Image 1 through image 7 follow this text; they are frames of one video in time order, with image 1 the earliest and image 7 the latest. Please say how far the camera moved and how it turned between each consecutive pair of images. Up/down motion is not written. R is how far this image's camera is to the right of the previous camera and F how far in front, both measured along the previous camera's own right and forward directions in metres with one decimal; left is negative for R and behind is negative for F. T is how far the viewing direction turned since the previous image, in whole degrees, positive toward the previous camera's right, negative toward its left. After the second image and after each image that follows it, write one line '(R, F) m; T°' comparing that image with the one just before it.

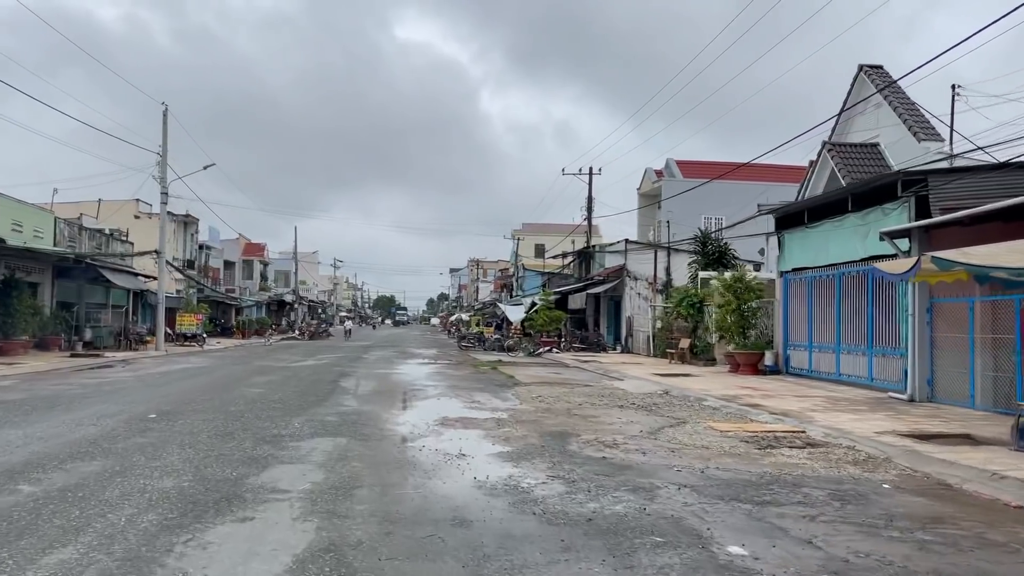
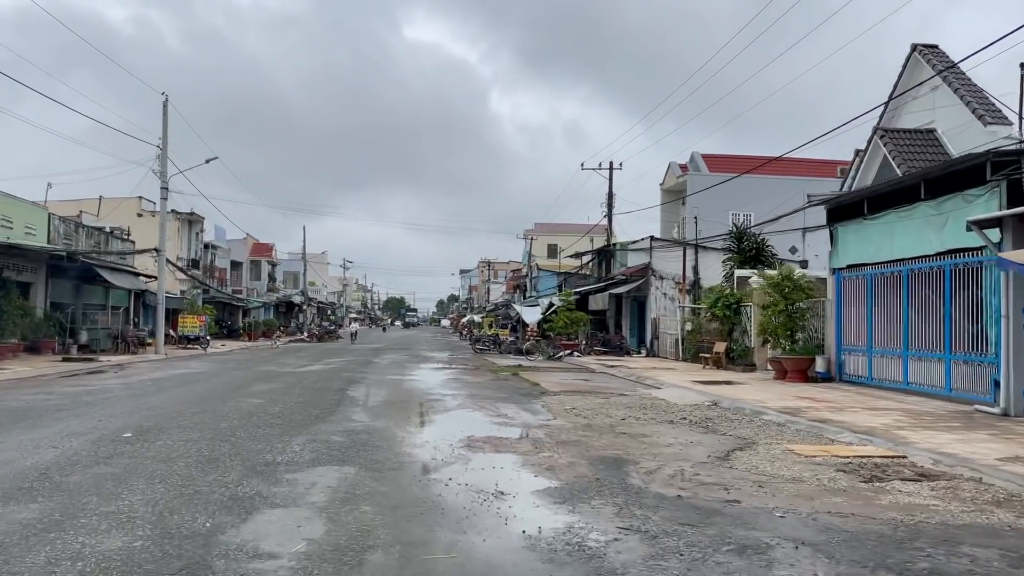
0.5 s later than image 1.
(-0.4, +1.9) m; -1°
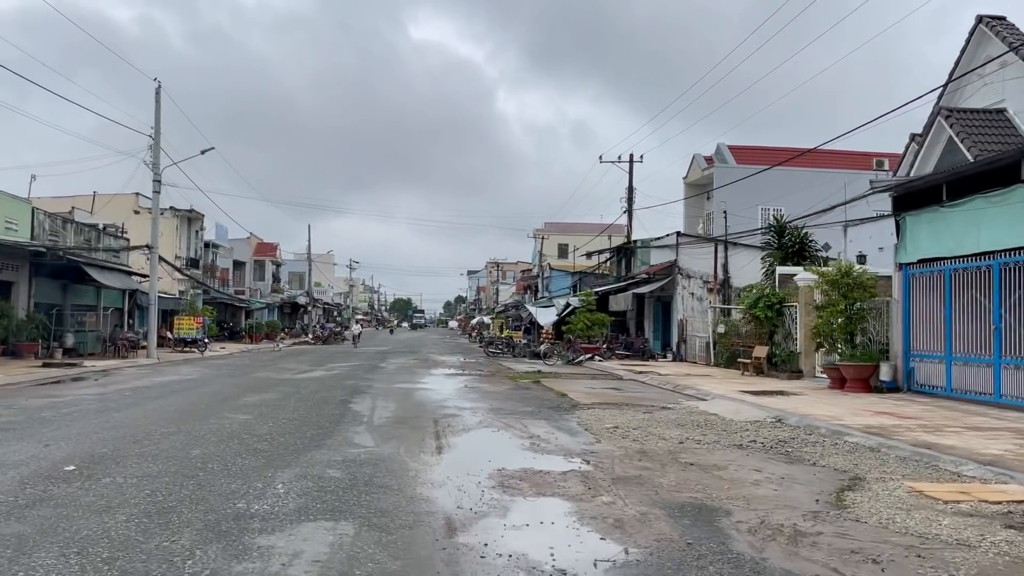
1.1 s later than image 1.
(-0.4, +2.2) m; 0°
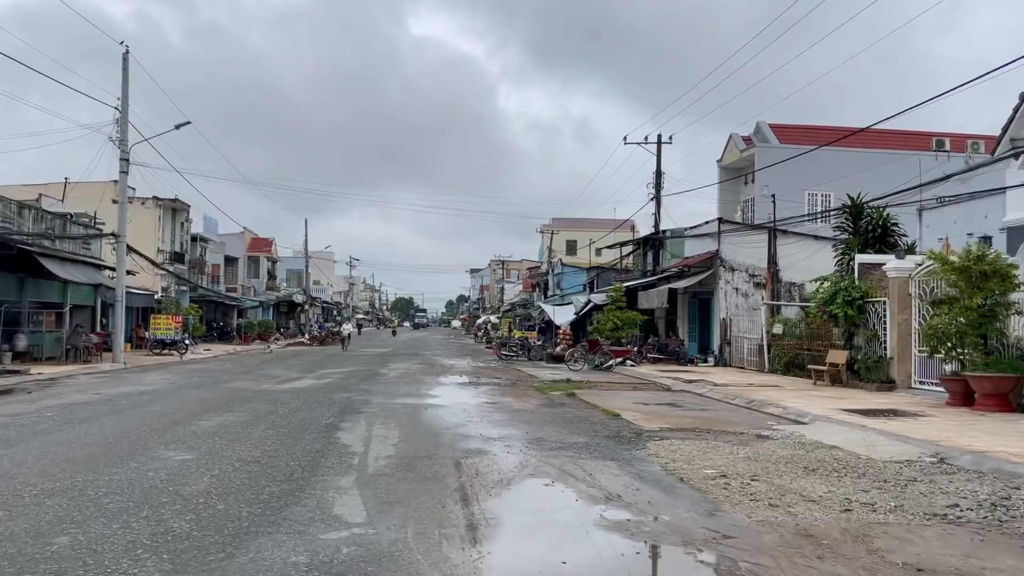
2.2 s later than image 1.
(-0.6, +3.8) m; 0°
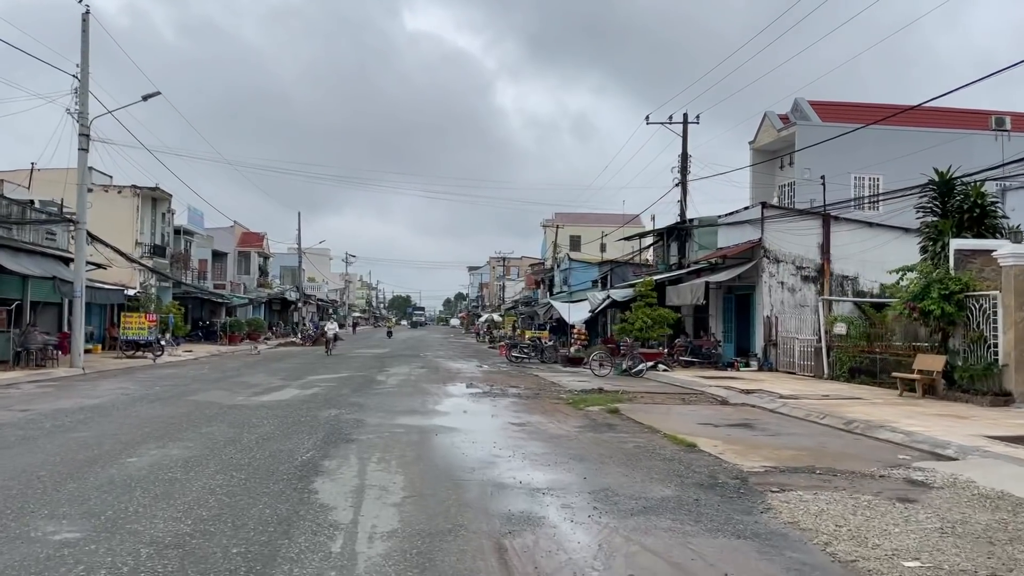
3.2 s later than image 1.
(-0.5, +3.2) m; 0°
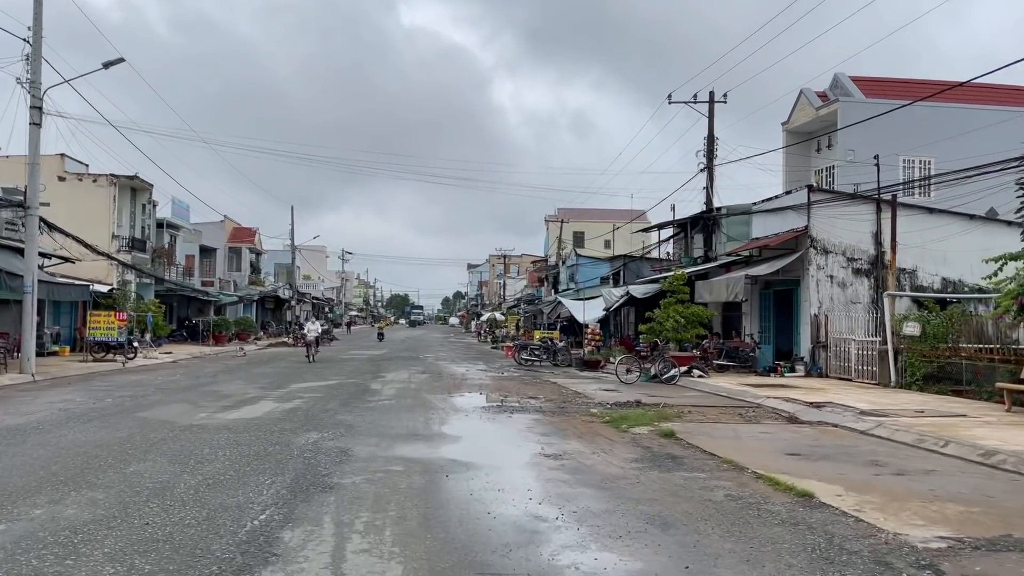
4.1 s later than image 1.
(-0.4, +2.8) m; 0°
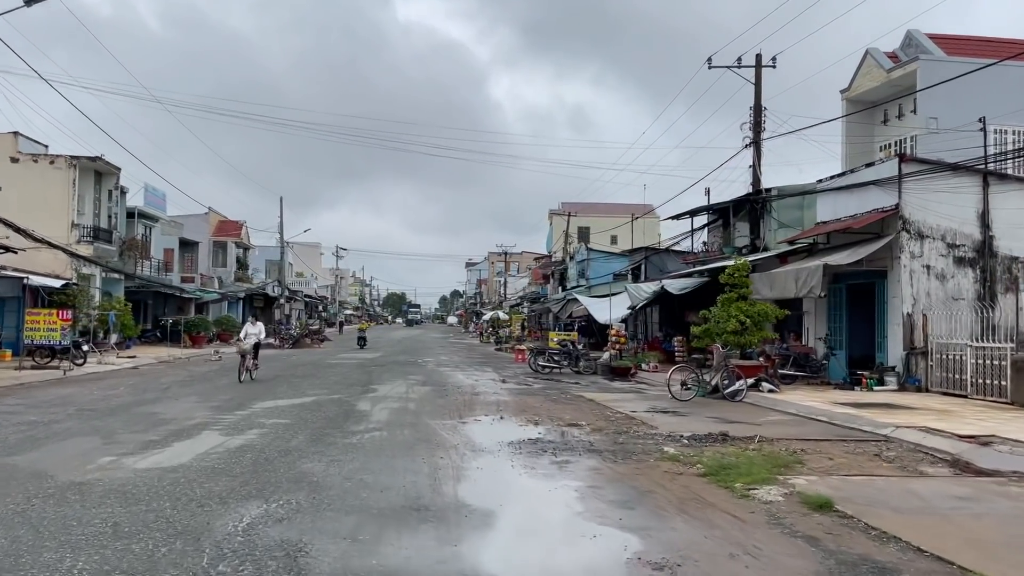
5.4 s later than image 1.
(-0.5, +4.0) m; 0°
